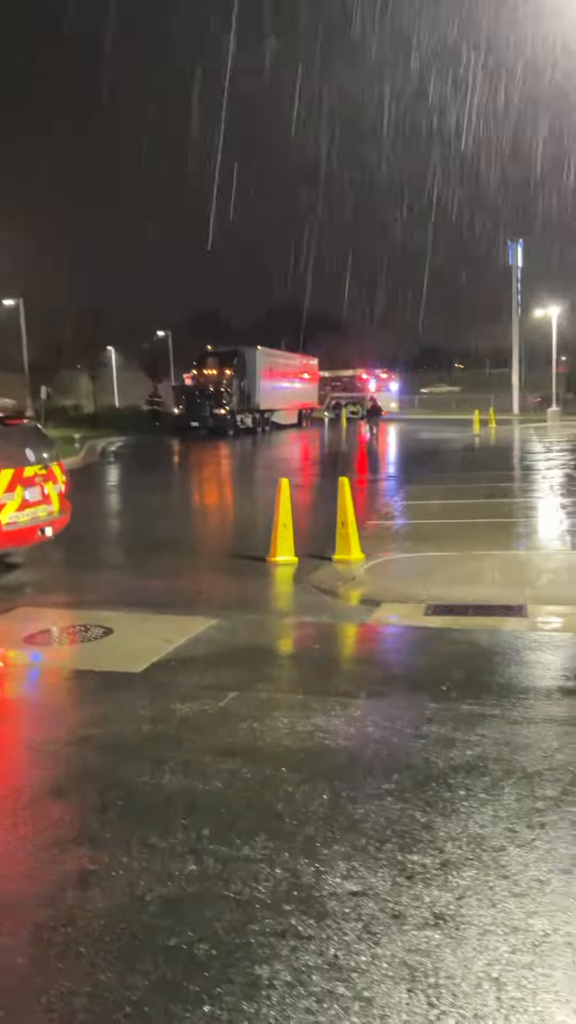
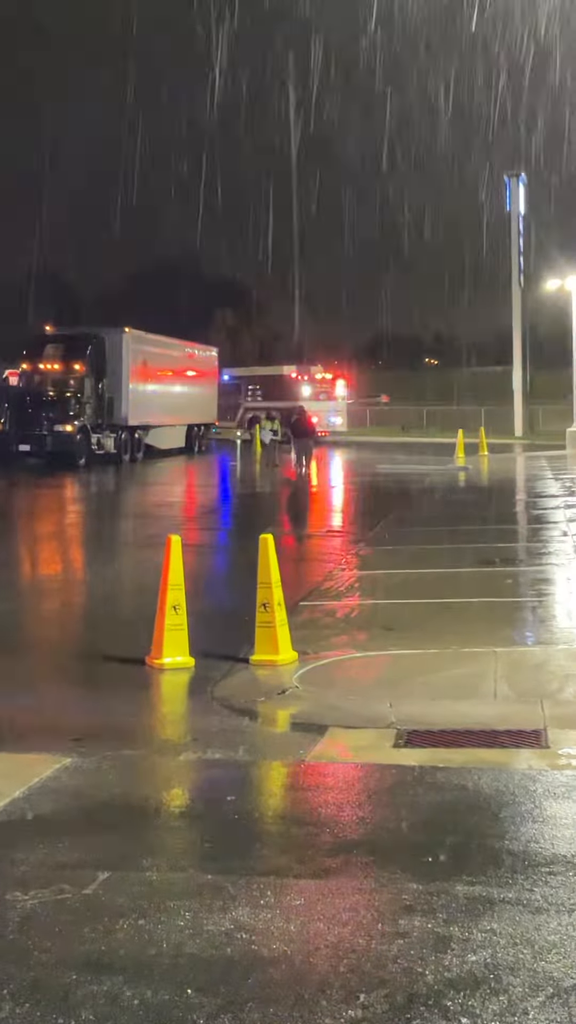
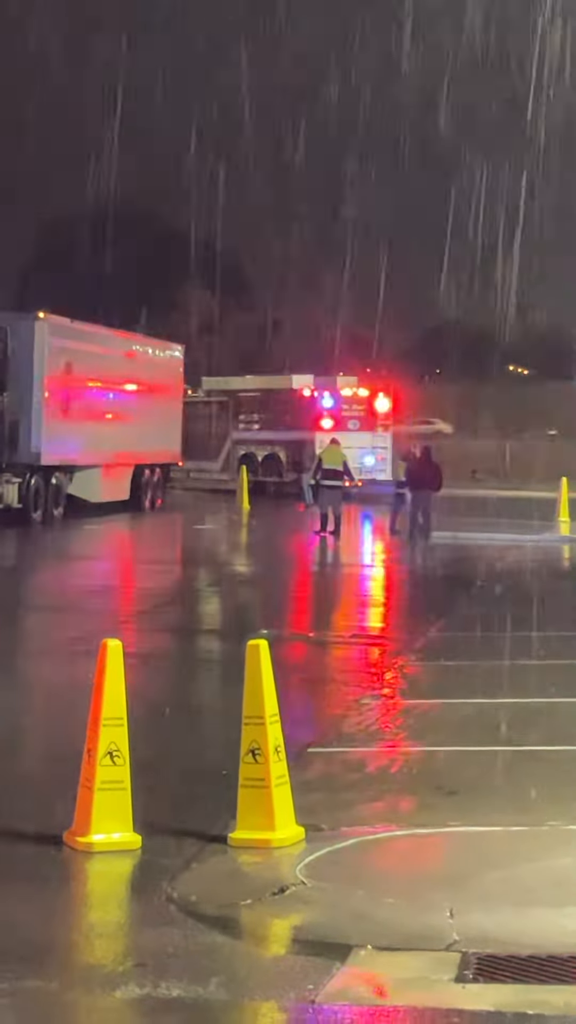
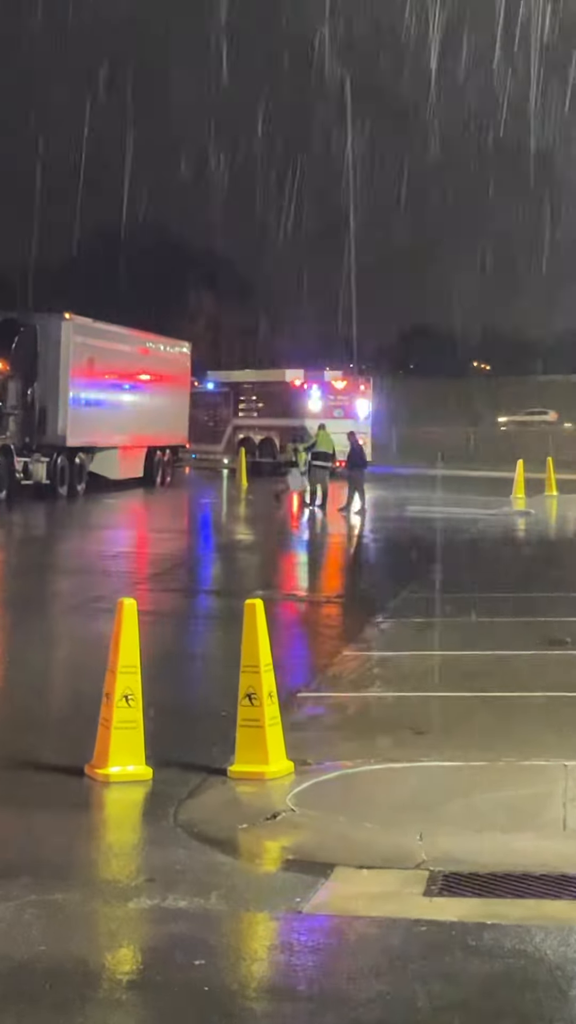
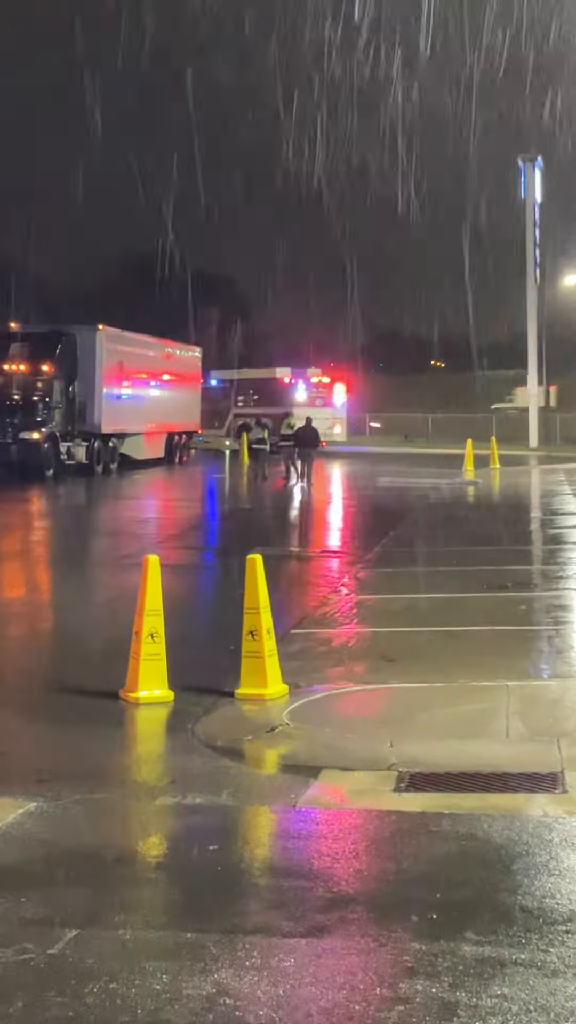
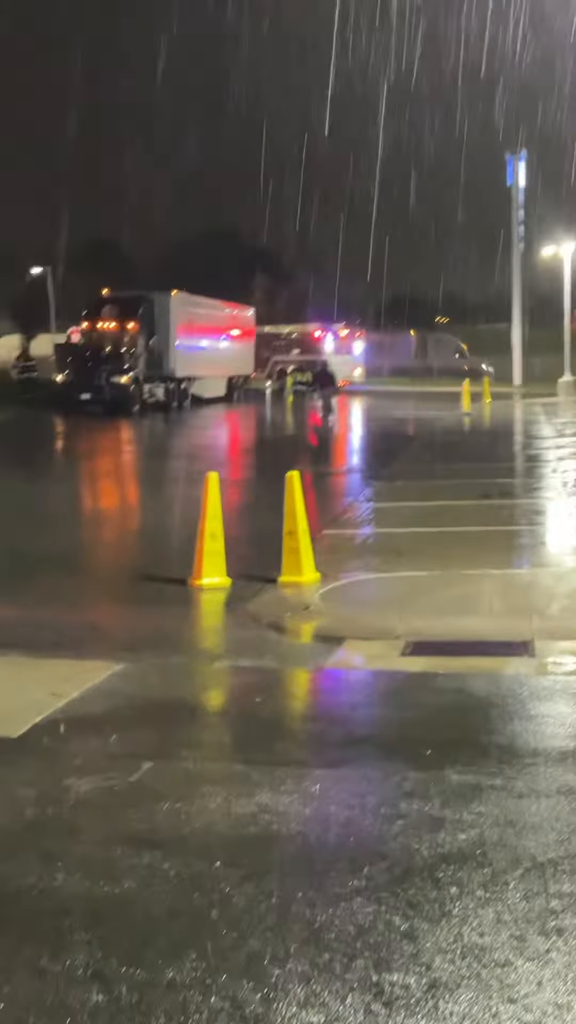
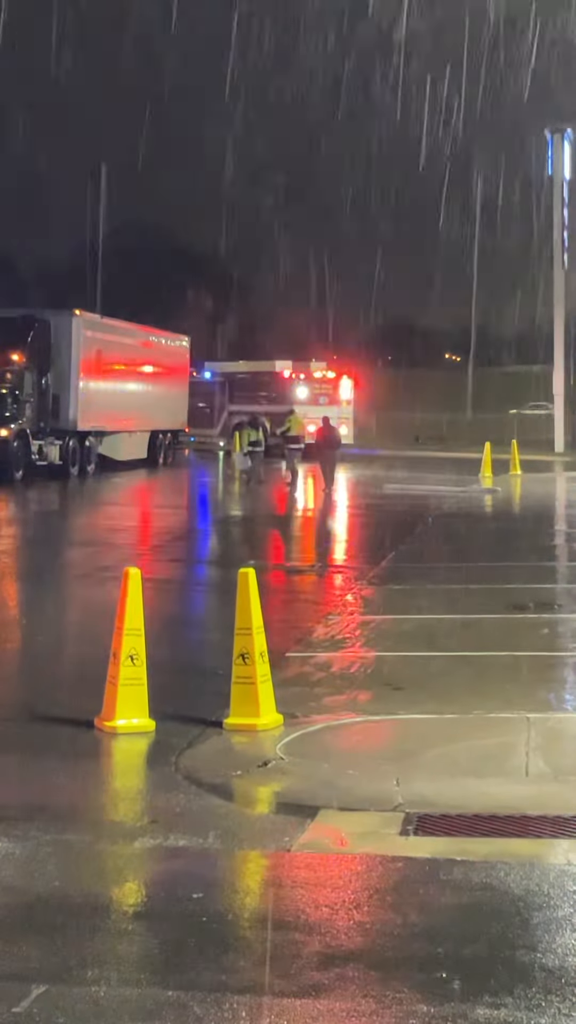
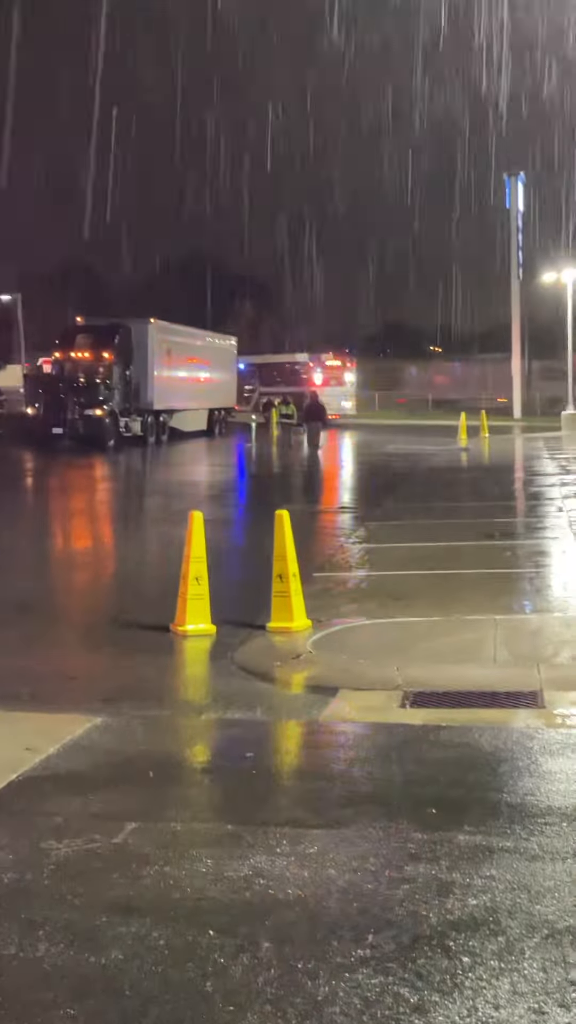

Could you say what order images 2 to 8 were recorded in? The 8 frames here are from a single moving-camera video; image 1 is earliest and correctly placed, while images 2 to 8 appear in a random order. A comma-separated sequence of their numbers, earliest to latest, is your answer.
6, 8, 2, 5, 7, 4, 3
